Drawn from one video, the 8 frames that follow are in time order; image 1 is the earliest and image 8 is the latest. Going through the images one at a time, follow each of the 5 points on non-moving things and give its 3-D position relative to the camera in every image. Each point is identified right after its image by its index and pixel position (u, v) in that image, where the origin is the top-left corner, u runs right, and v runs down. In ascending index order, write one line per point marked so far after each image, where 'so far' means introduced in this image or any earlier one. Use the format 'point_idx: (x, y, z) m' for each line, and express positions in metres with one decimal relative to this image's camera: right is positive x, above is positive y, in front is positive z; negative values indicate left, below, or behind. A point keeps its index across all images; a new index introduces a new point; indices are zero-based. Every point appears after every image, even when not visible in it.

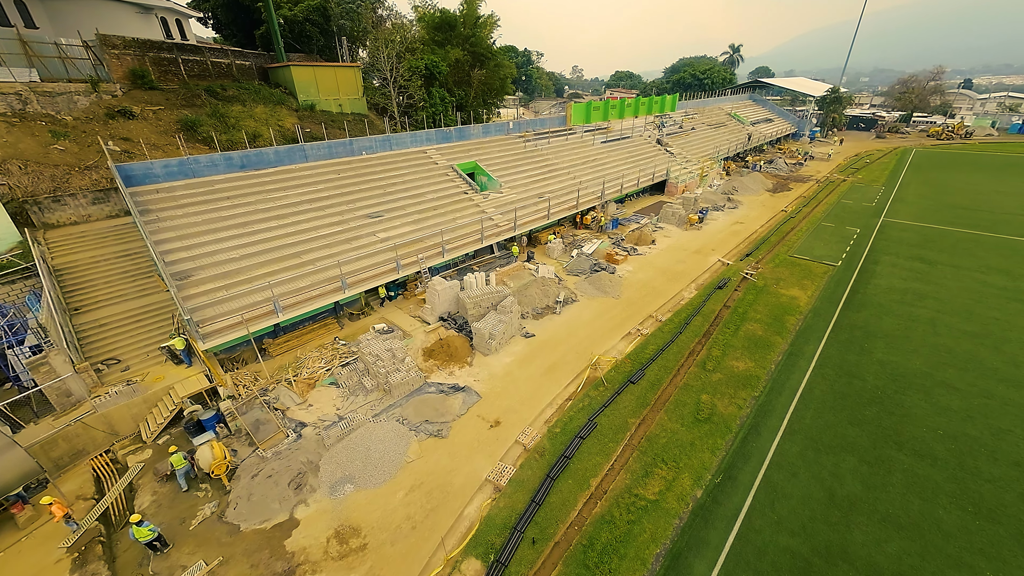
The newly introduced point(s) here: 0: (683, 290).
0: (+7.7, -0.1, +19.4) m
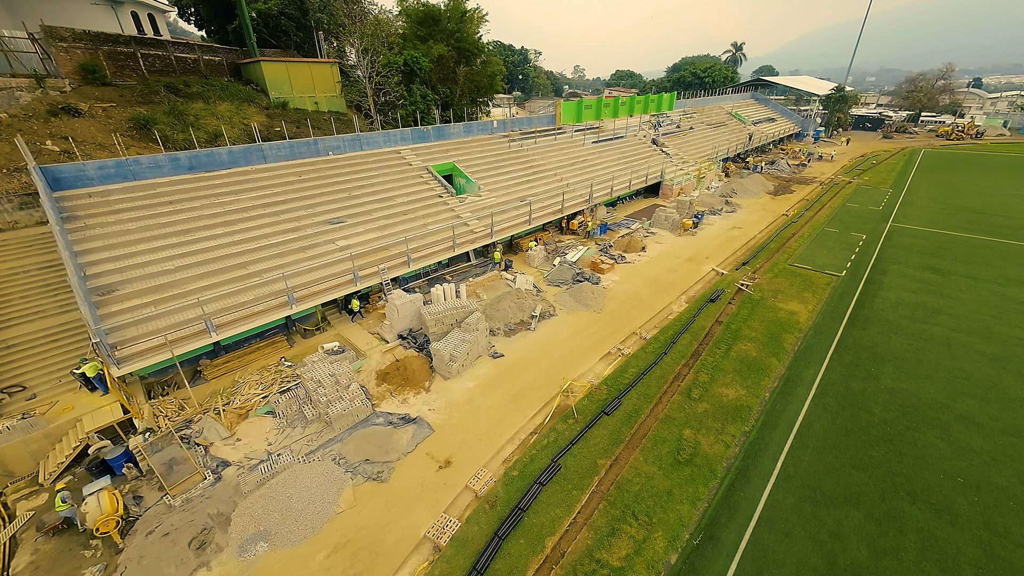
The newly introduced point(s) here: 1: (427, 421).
0: (+6.6, -0.6, +17.8) m
1: (-2.4, -3.7, +11.9) m
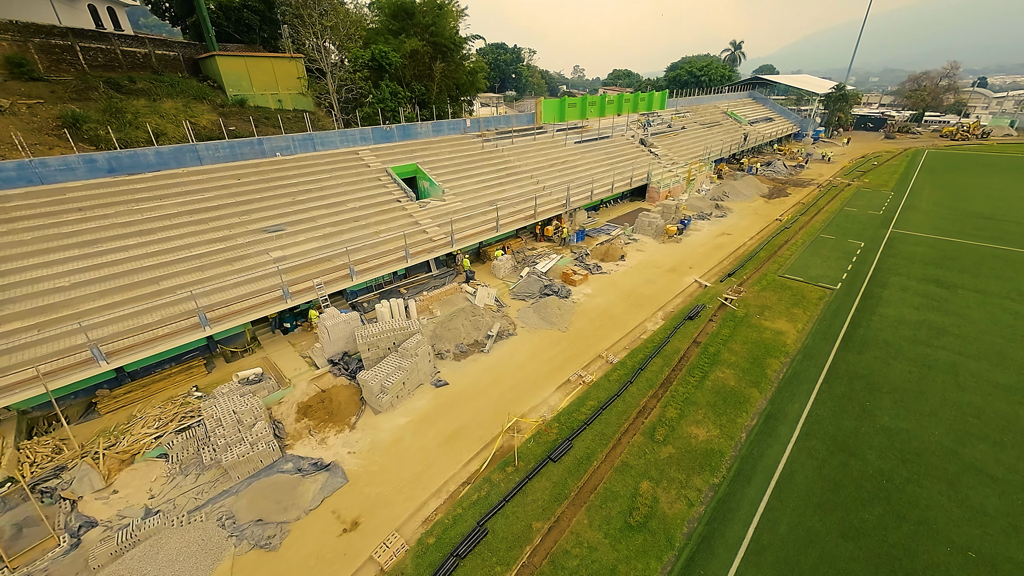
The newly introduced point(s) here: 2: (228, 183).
0: (+5.0, -1.2, +16.0) m
1: (-4.0, -4.3, +10.2) m
2: (-11.0, +4.1, +16.7) m
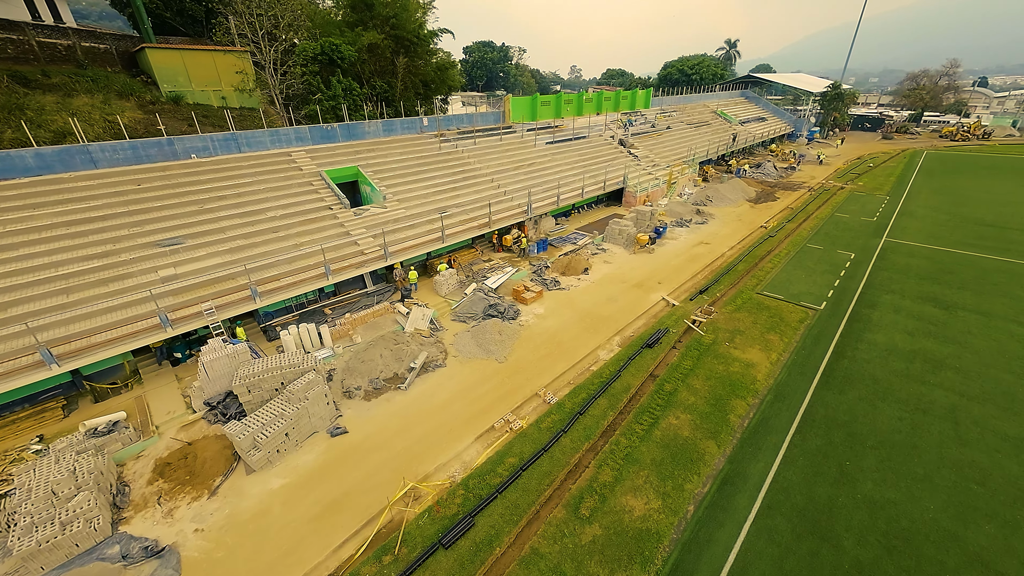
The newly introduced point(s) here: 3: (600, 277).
0: (+2.8, -1.9, +13.9) m
1: (-6.2, -5.0, +8.1) m
2: (-13.2, +3.4, +14.6) m
3: (+3.8, +0.5, +18.8) m
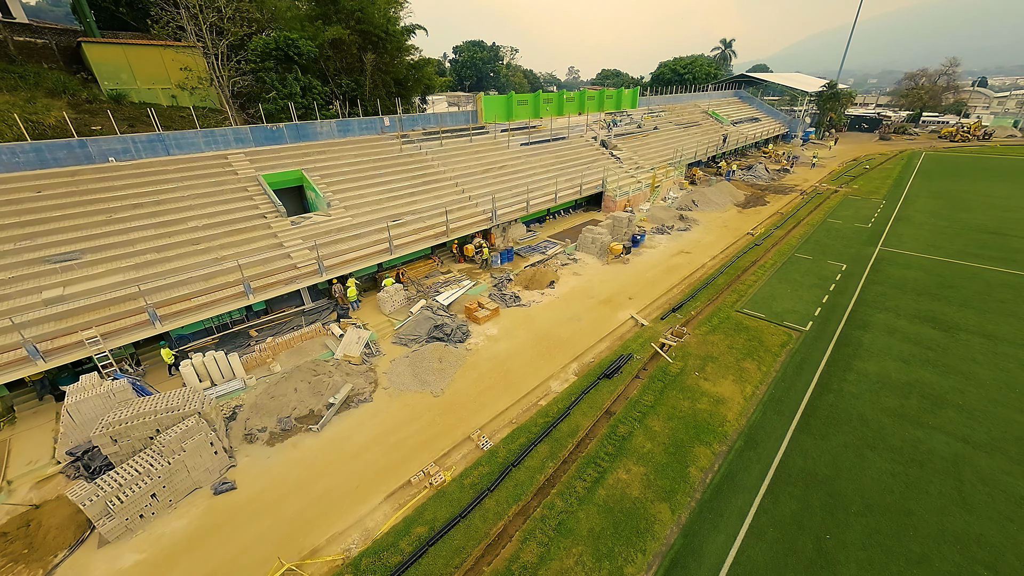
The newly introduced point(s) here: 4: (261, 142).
0: (+1.1, -2.5, +12.2) m
1: (-7.9, -5.6, +6.4) m
2: (-14.9, +2.8, +12.9) m
3: (+2.2, -0.1, +17.1) m
4: (-10.7, +6.2, +18.4) m
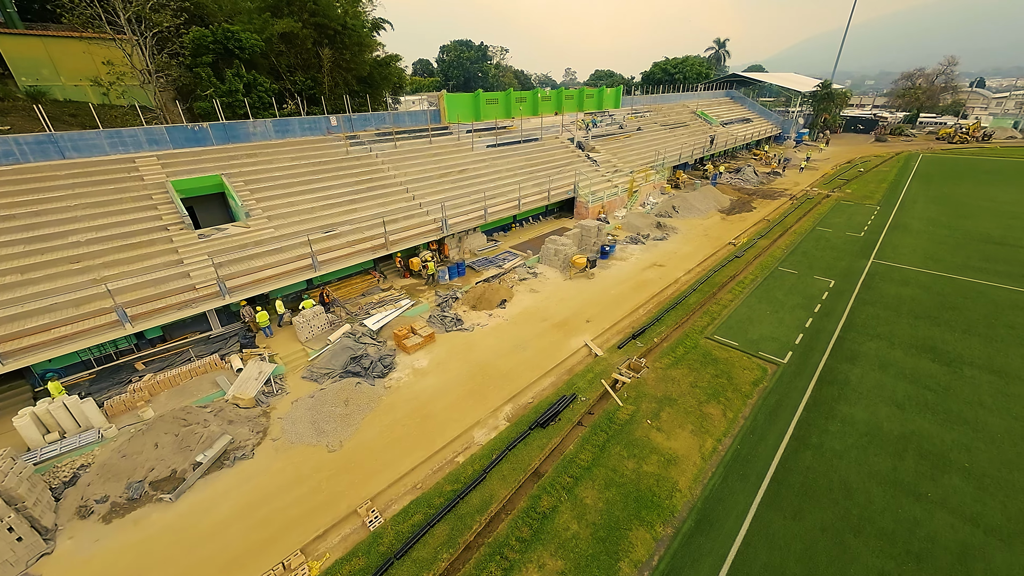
0: (-0.8, -3.2, +10.2) m
1: (-9.8, -6.3, +4.3) m
2: (-16.8, +2.1, +10.9) m
3: (+0.2, -0.8, +15.1) m
4: (-12.7, +5.5, +16.4) m
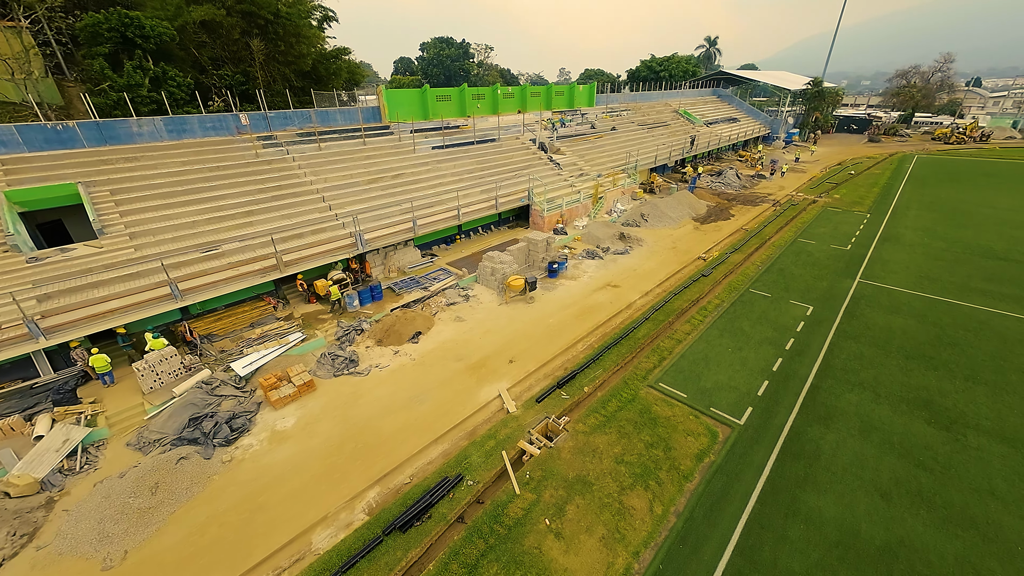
0: (-3.3, -4.1, +7.6) m
1: (-12.3, -7.2, +1.7) m
2: (-19.4, +1.1, +8.3) m
3: (-2.3, -1.8, +12.5) m
4: (-15.3, +4.6, +13.8) m
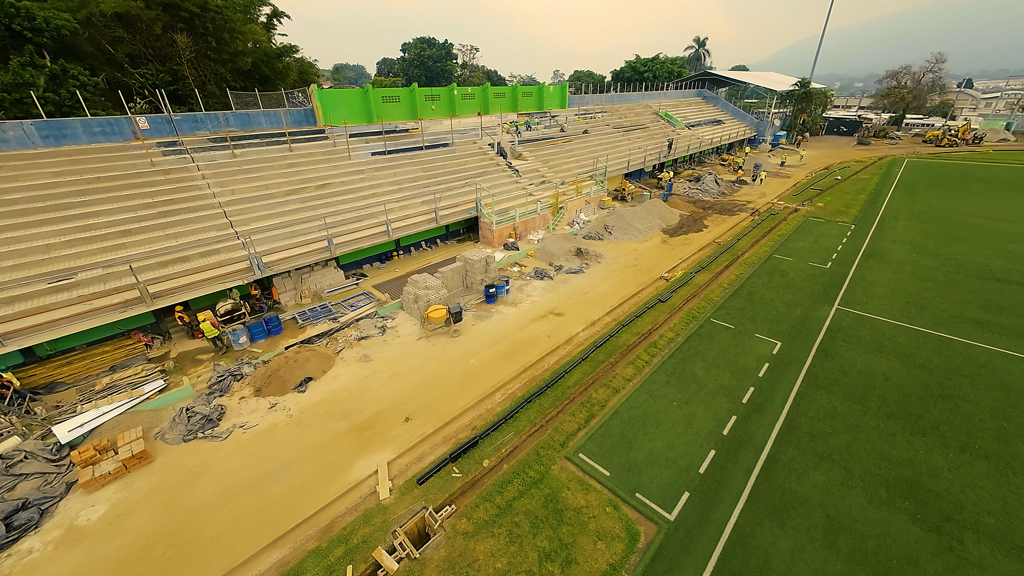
0: (-5.6, -5.0, +5.5) m
1: (-14.5, -8.1, -0.5) m
2: (-21.7, +0.1, +6.0) m
3: (-4.6, -2.7, +10.4) m
4: (-17.6, +3.6, +11.6) m
